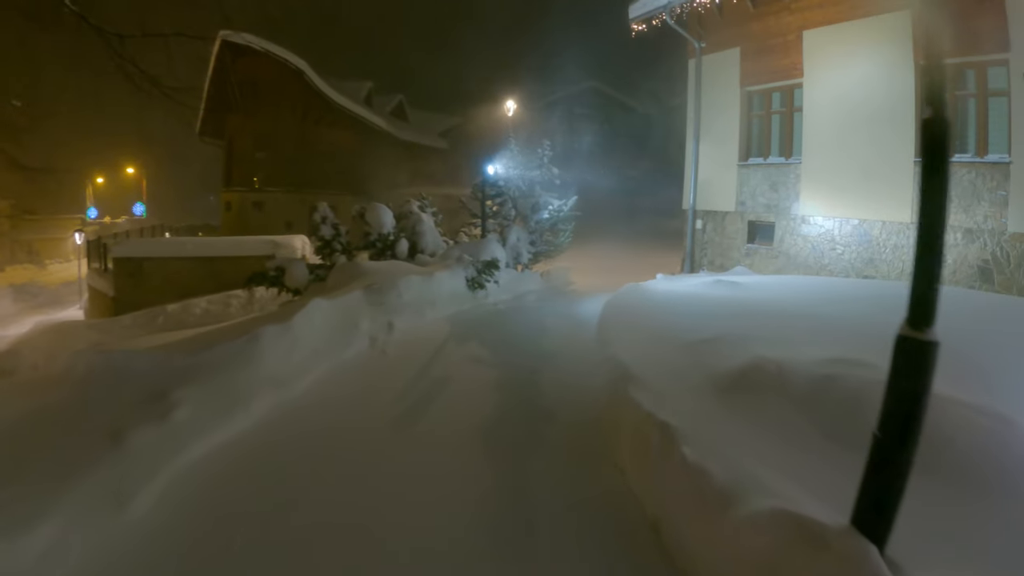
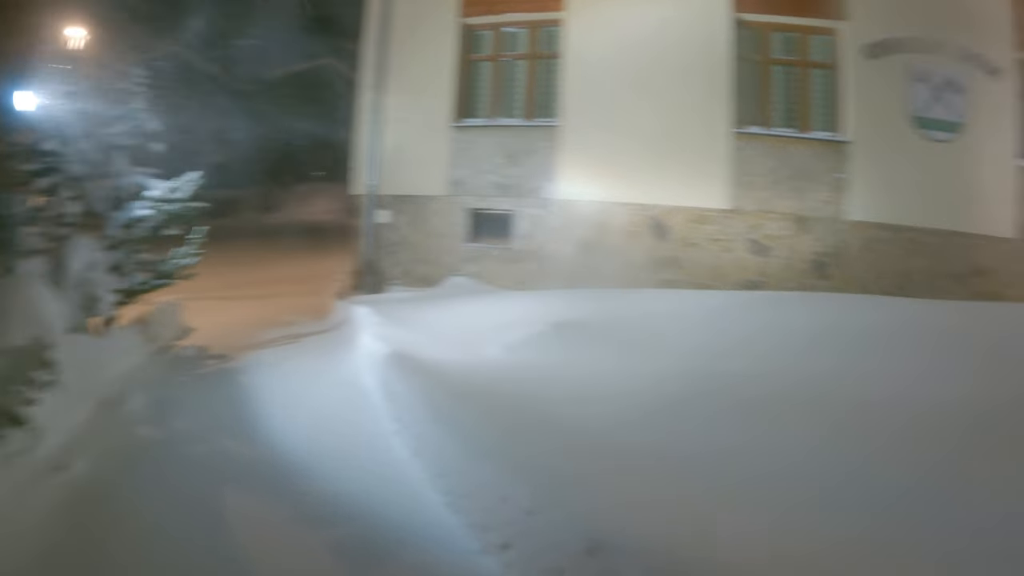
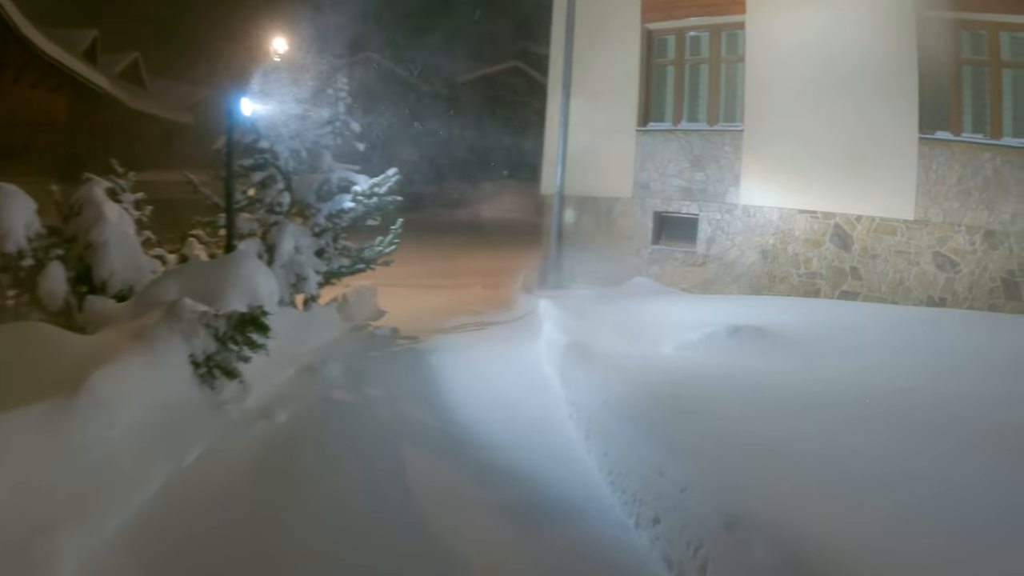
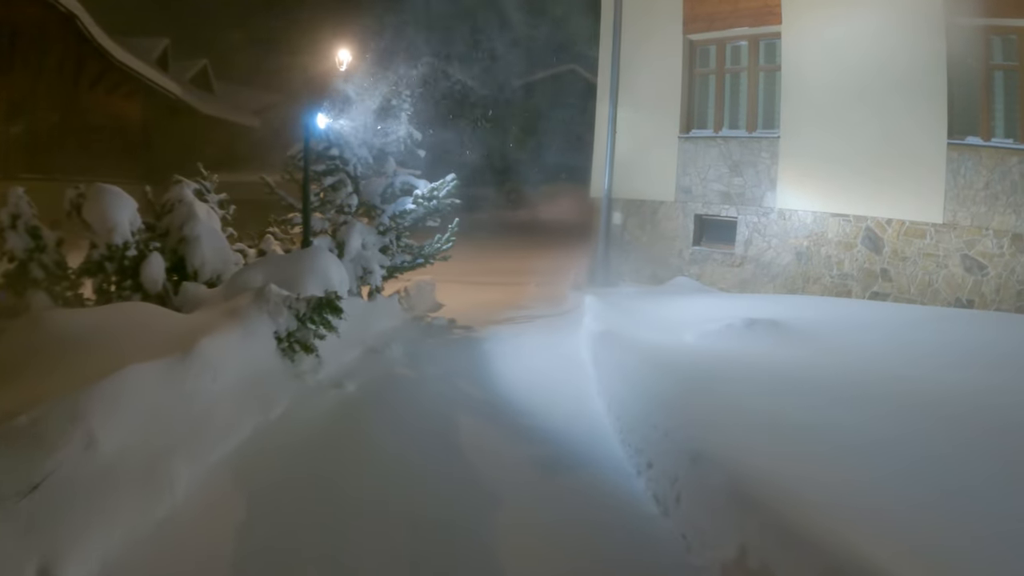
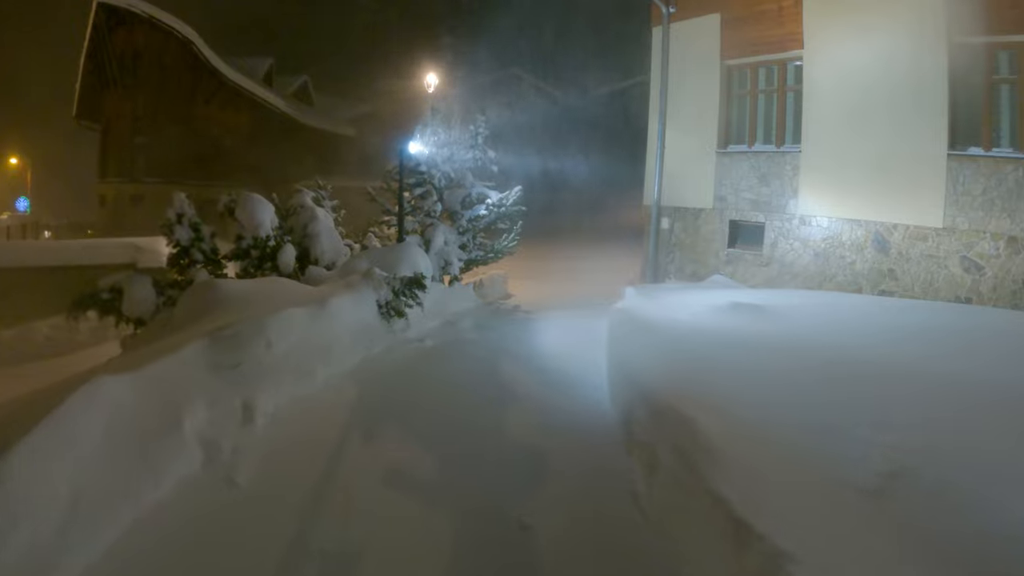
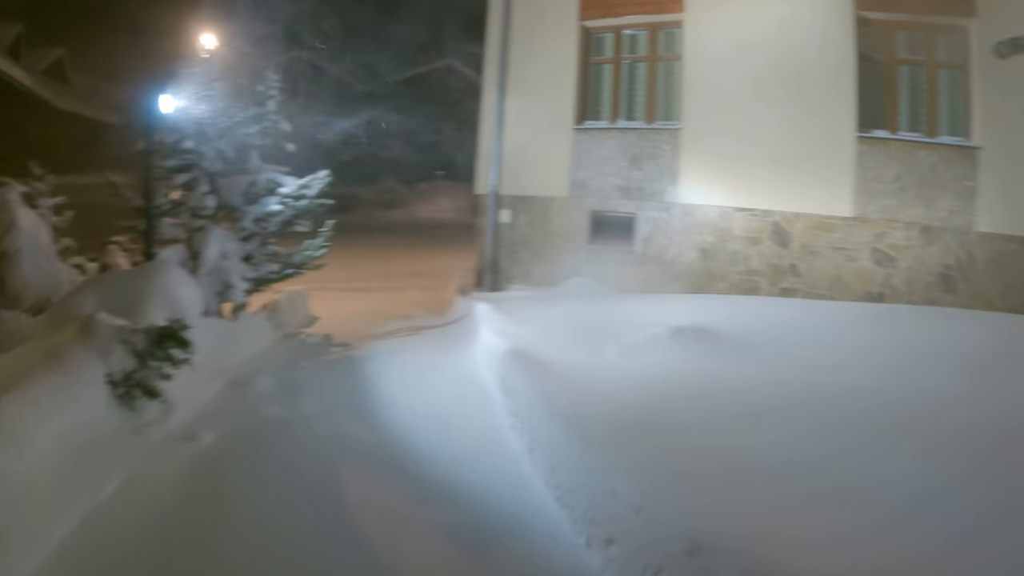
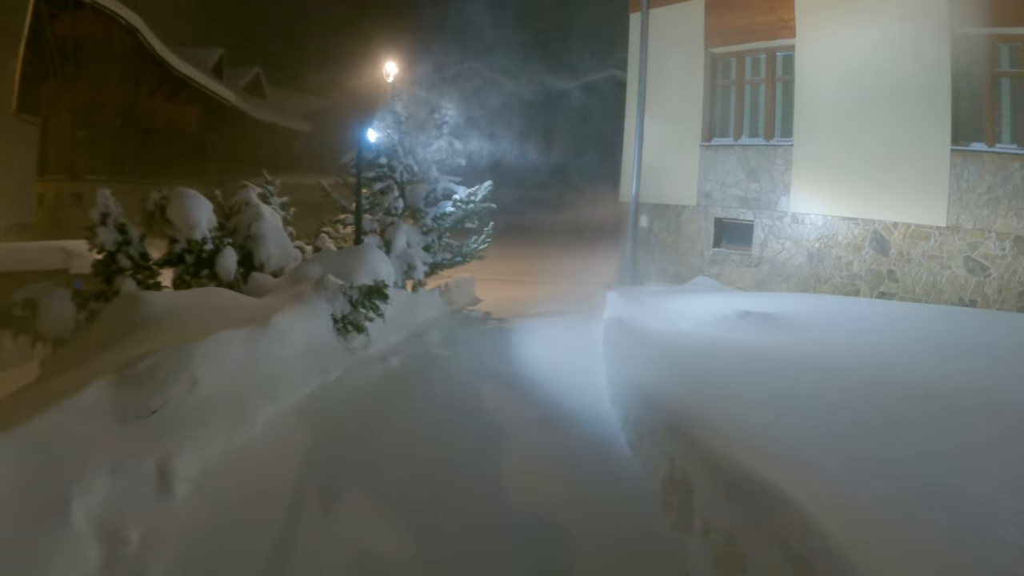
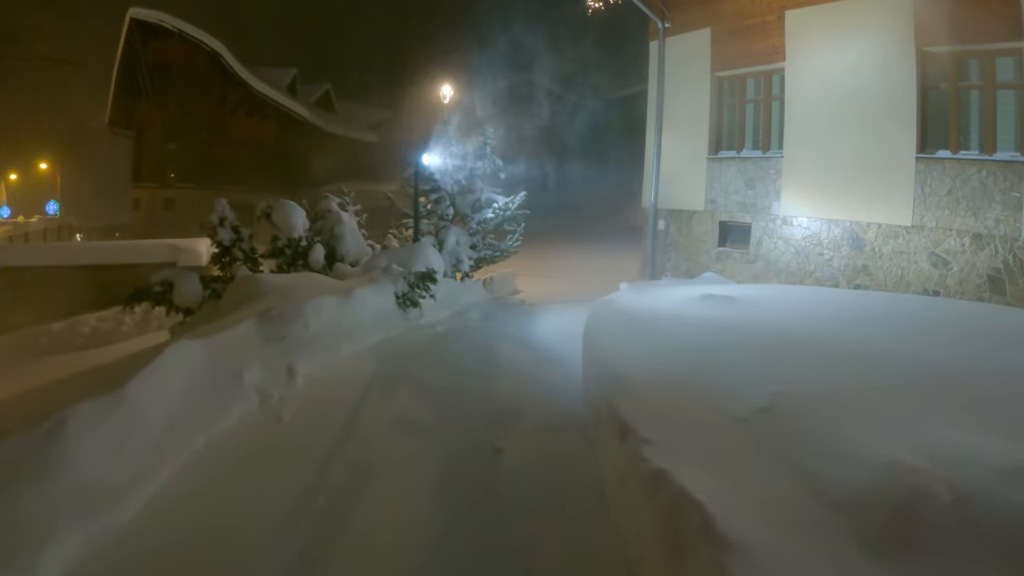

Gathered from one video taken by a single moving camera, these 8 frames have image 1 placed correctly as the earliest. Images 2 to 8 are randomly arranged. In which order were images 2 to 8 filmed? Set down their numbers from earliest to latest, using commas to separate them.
8, 5, 7, 4, 3, 6, 2
